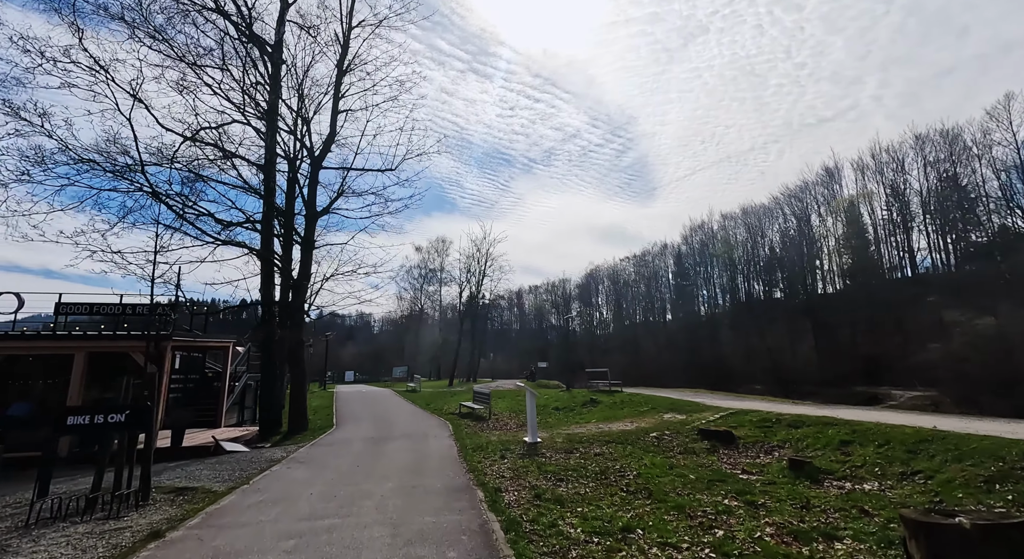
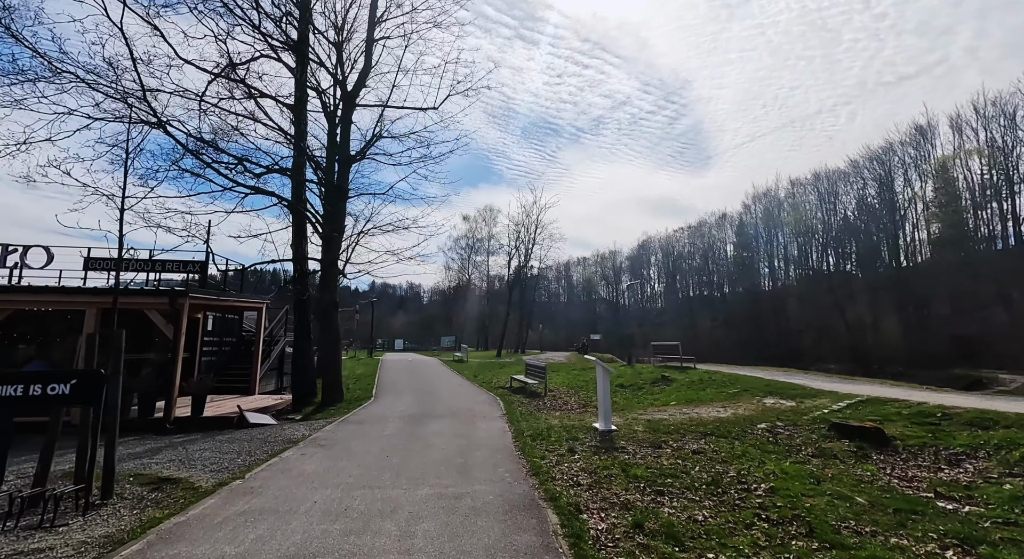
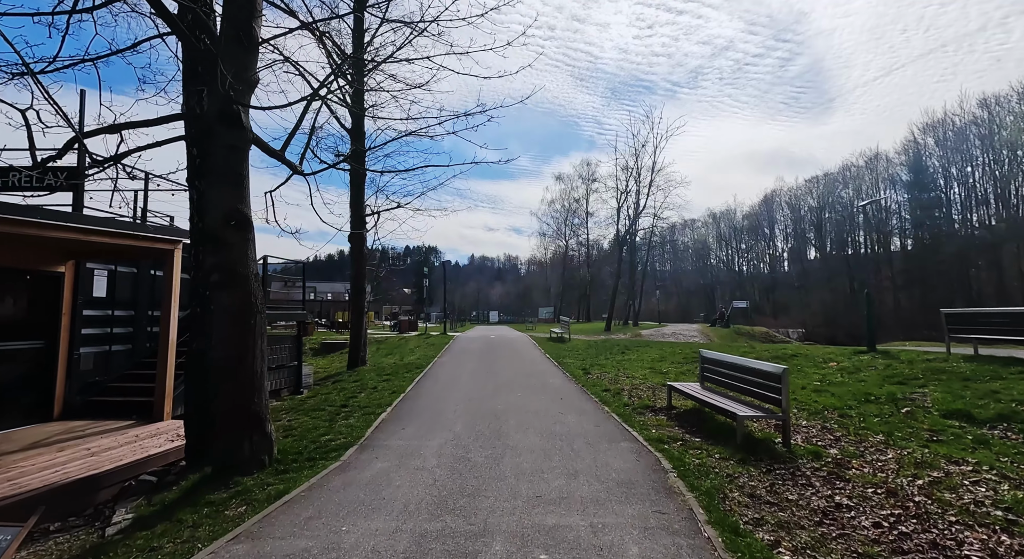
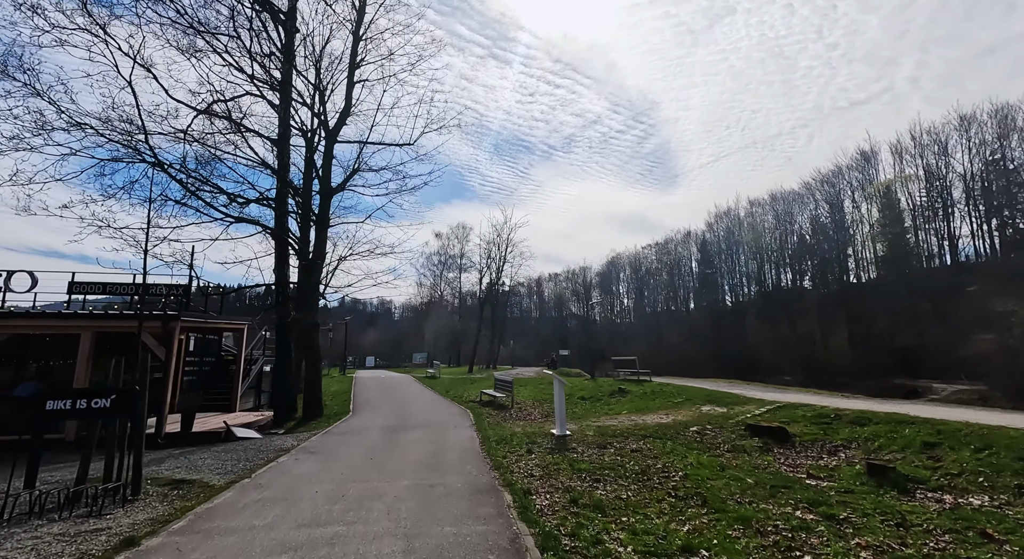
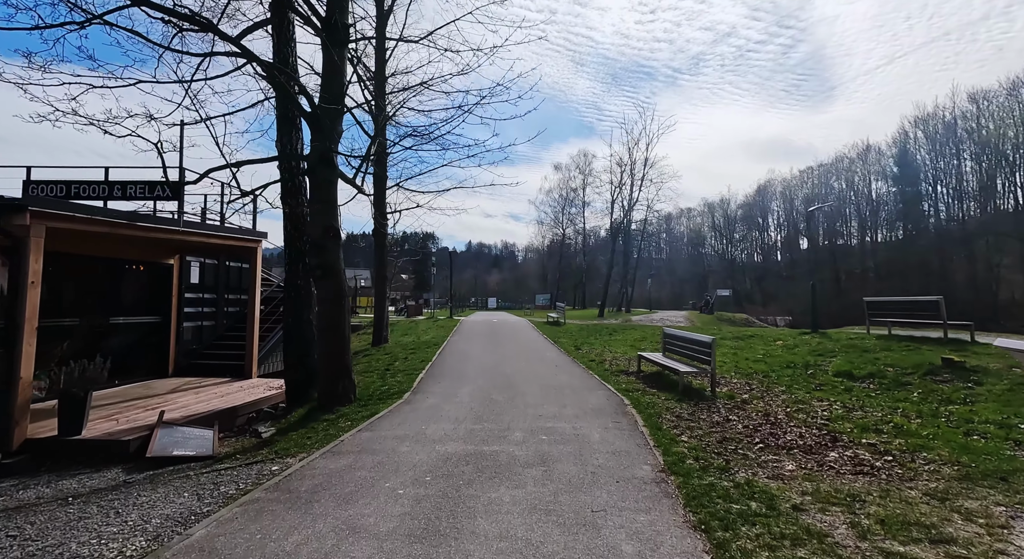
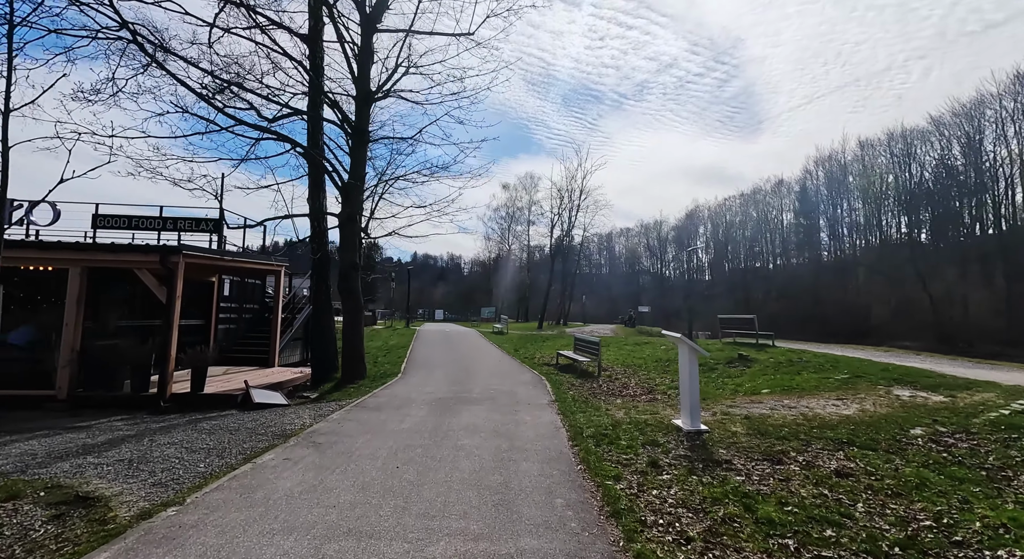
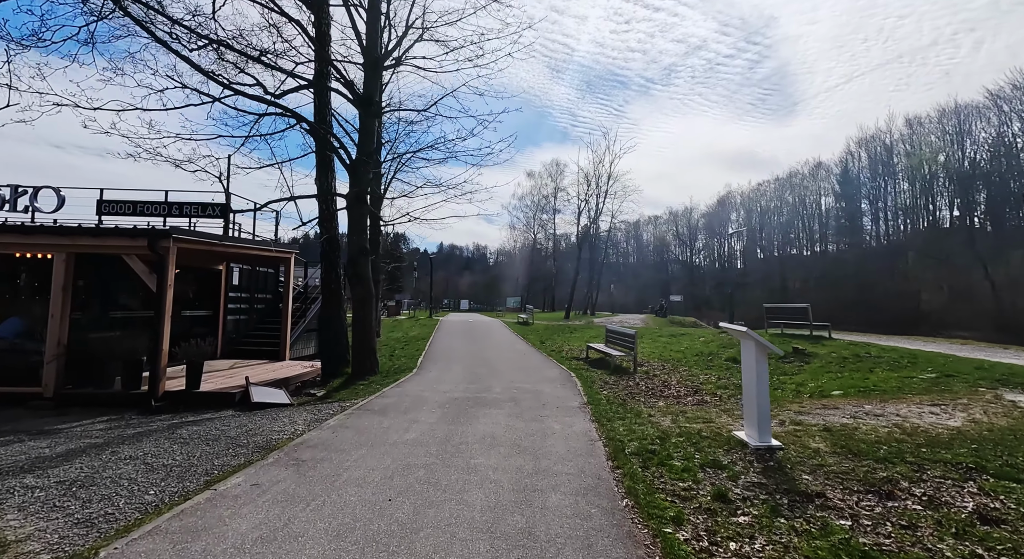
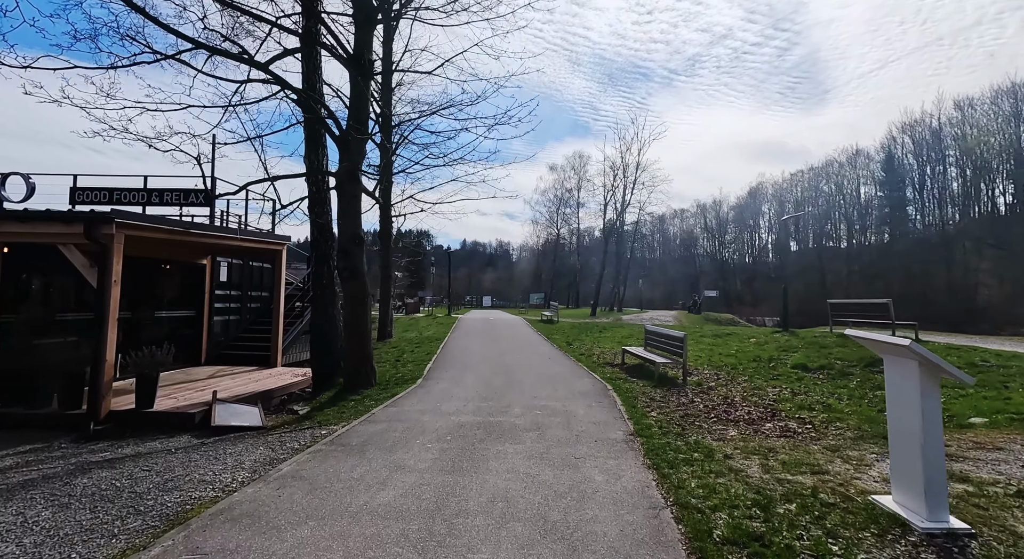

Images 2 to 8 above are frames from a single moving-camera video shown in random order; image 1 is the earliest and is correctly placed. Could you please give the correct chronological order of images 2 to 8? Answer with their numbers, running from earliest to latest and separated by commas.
4, 2, 6, 7, 8, 5, 3
